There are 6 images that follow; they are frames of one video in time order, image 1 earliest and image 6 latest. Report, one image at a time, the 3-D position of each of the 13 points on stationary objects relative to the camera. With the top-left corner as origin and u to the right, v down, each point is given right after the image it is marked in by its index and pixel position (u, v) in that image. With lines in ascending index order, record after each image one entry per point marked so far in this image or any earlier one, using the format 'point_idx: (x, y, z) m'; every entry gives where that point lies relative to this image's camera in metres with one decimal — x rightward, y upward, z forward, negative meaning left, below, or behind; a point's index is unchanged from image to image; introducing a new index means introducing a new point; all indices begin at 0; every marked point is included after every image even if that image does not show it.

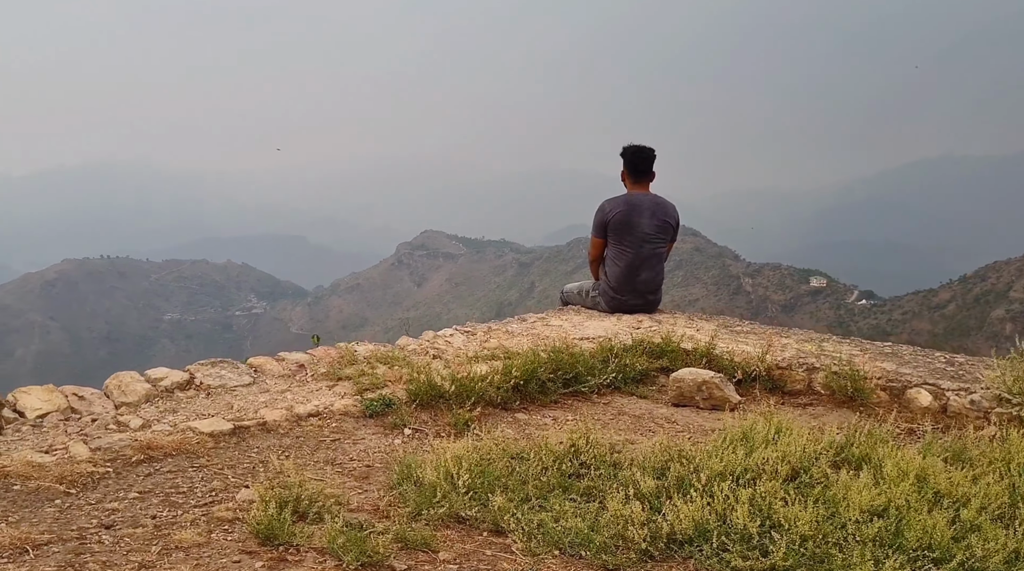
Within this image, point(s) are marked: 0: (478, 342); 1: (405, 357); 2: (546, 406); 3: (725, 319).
0: (-0.3, -0.5, +8.1) m
1: (-0.9, -0.6, +7.4) m
2: (+0.3, -0.9, +6.7) m
3: (+2.2, -0.3, +8.9) m
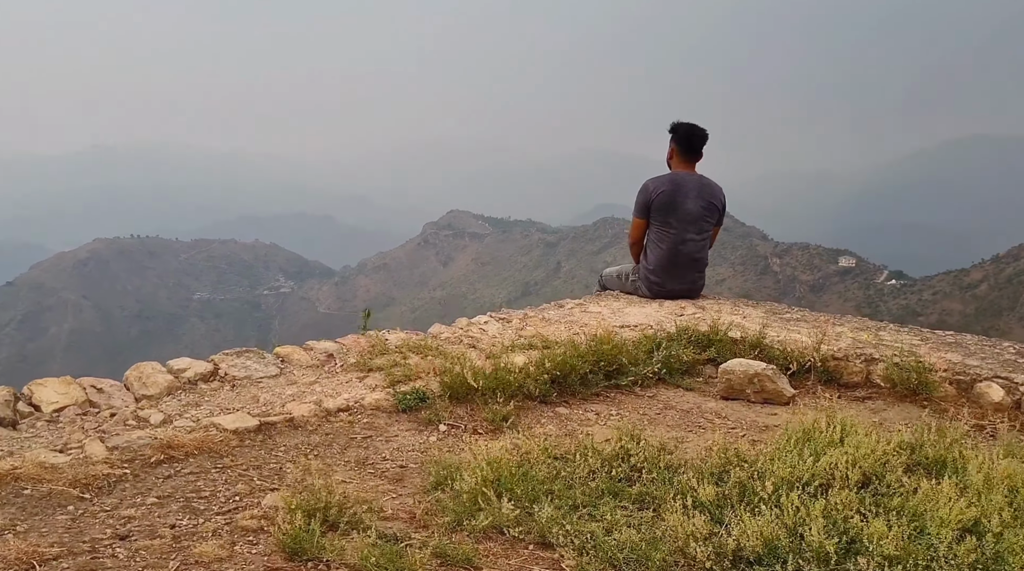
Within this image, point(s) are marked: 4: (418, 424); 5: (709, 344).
0: (0.0, -0.4, +7.7) m
1: (-0.6, -0.5, +7.0) m
2: (+0.6, -0.8, +6.3) m
3: (+2.5, -0.2, +8.4) m
4: (-0.6, -0.9, +5.6) m
5: (+1.6, -0.5, +7.3) m
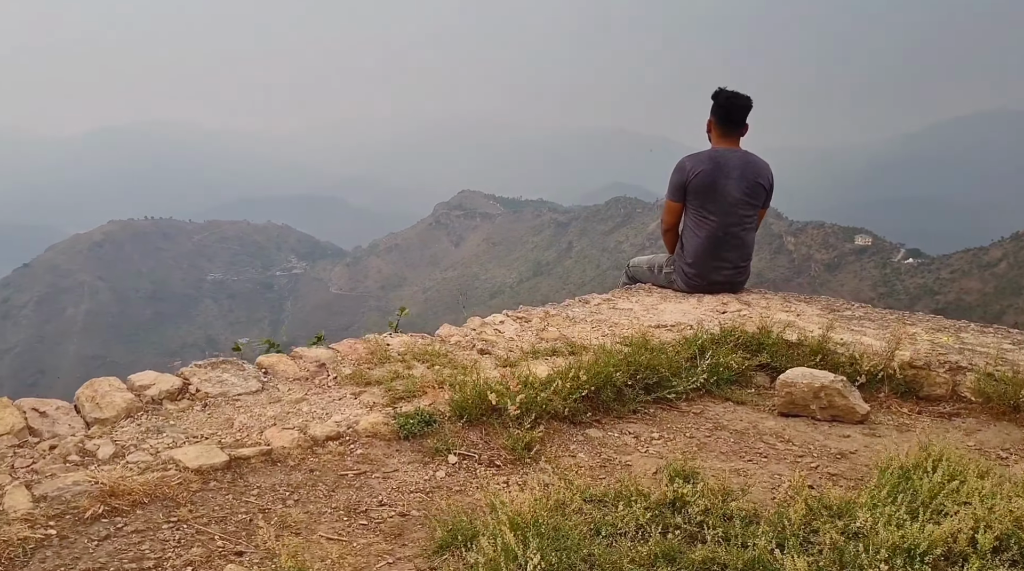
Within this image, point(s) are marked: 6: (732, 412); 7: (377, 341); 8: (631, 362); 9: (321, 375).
0: (+0.2, -0.4, +6.7) m
1: (-0.4, -0.5, +6.1) m
2: (+0.7, -0.8, +5.4) m
3: (+2.7, -0.1, +7.4) m
4: (-0.5, -0.9, +4.6) m
5: (+1.8, -0.4, +6.3) m
6: (+1.4, -0.8, +5.6) m
7: (-0.9, -0.4, +6.1) m
8: (+0.8, -0.5, +5.8) m
9: (-1.2, -0.6, +5.6) m
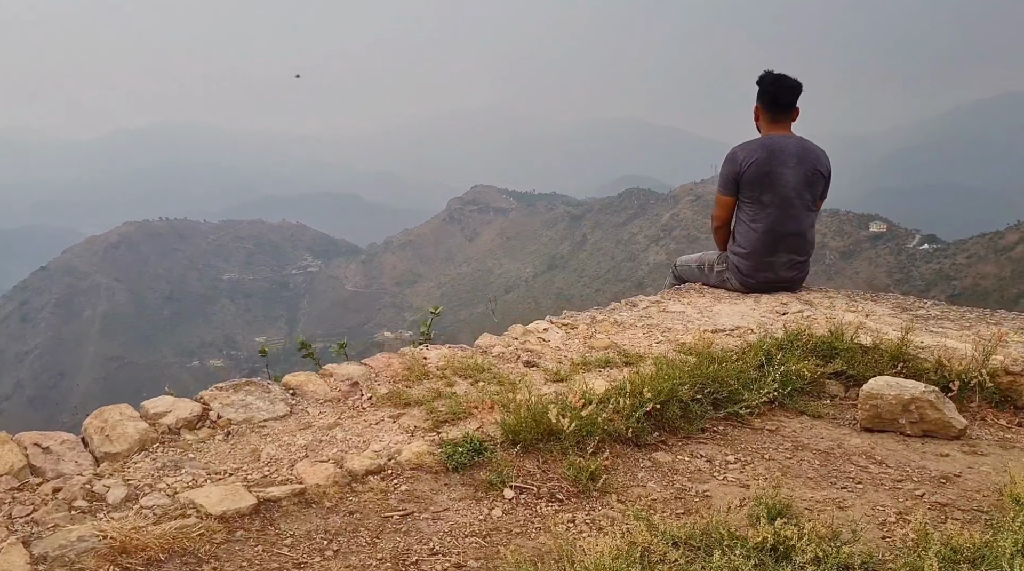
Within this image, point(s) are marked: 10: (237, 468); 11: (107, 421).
0: (+0.5, -0.4, +6.2) m
1: (-0.1, -0.5, +5.5) m
2: (+1.0, -0.8, +4.8) m
3: (+3.0, -0.1, +6.8) m
4: (-0.2, -0.9, +4.1) m
5: (+2.1, -0.4, +5.7) m
6: (+1.7, -0.8, +5.1) m
7: (-0.6, -0.4, +5.6) m
8: (+1.1, -0.5, +5.2) m
9: (-0.9, -0.6, +5.1) m
10: (-1.3, -0.9, +4.1) m
11: (-2.0, -0.7, +4.4) m
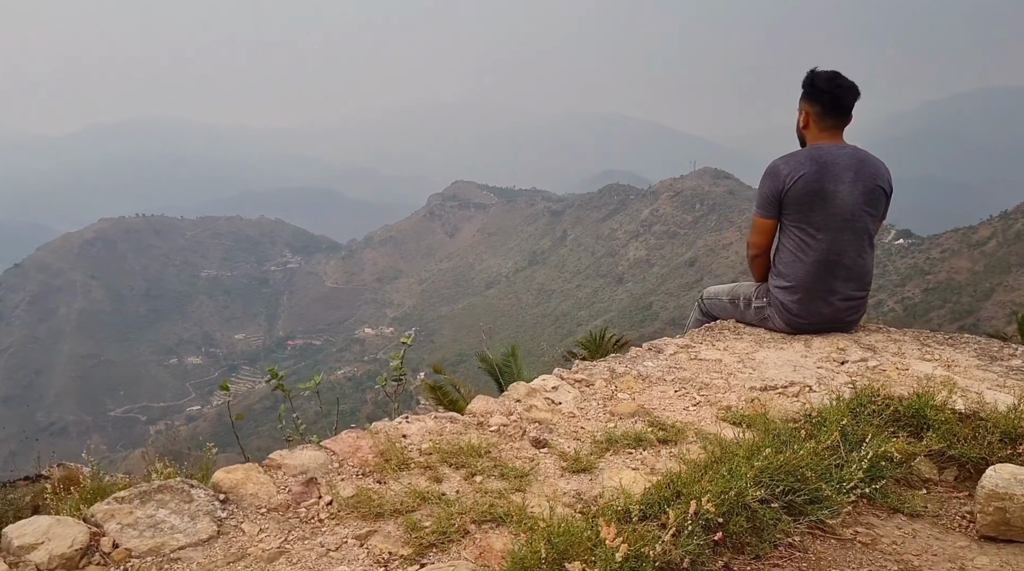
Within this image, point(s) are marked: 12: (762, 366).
0: (+0.5, -0.7, +4.9) m
1: (-0.1, -0.8, +4.2) m
2: (+1.1, -1.1, +3.6) m
3: (+3.0, -0.4, +5.6) m
4: (-0.1, -1.2, +2.8) m
5: (+2.1, -0.7, +4.5) m
6: (+1.7, -1.1, +3.8) m
7: (-0.6, -0.7, +4.3) m
8: (+1.1, -0.8, +3.9) m
9: (-0.9, -0.9, +3.8) m
10: (-1.2, -1.1, +2.8) m
11: (-2.0, -1.0, +3.1) m
12: (+1.5, -0.5, +5.5) m
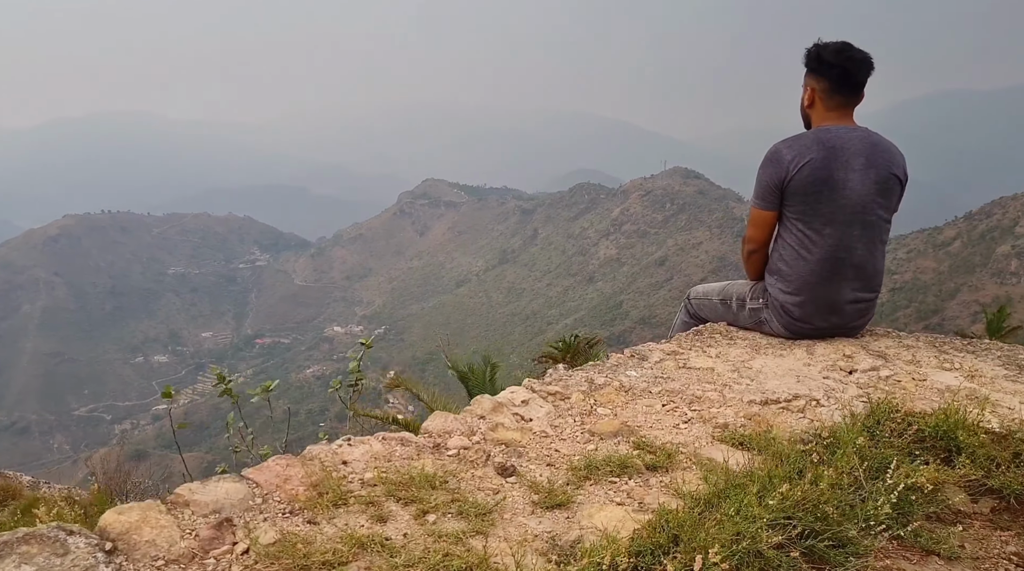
0: (+0.3, -0.7, +4.2) m
1: (-0.3, -0.8, +3.5) m
2: (+0.9, -1.1, +2.9) m
3: (+2.8, -0.4, +5.0) m
4: (-0.2, -1.2, +2.1) m
5: (+1.9, -0.7, +3.9) m
6: (+1.6, -1.1, +3.2) m
7: (-0.8, -0.7, +3.6) m
8: (+1.0, -0.8, +3.3) m
9: (-1.0, -0.9, +3.0) m
10: (-1.3, -1.1, +2.1) m
11: (-2.1, -1.0, +2.3) m
12: (+1.4, -0.5, +4.8) m
